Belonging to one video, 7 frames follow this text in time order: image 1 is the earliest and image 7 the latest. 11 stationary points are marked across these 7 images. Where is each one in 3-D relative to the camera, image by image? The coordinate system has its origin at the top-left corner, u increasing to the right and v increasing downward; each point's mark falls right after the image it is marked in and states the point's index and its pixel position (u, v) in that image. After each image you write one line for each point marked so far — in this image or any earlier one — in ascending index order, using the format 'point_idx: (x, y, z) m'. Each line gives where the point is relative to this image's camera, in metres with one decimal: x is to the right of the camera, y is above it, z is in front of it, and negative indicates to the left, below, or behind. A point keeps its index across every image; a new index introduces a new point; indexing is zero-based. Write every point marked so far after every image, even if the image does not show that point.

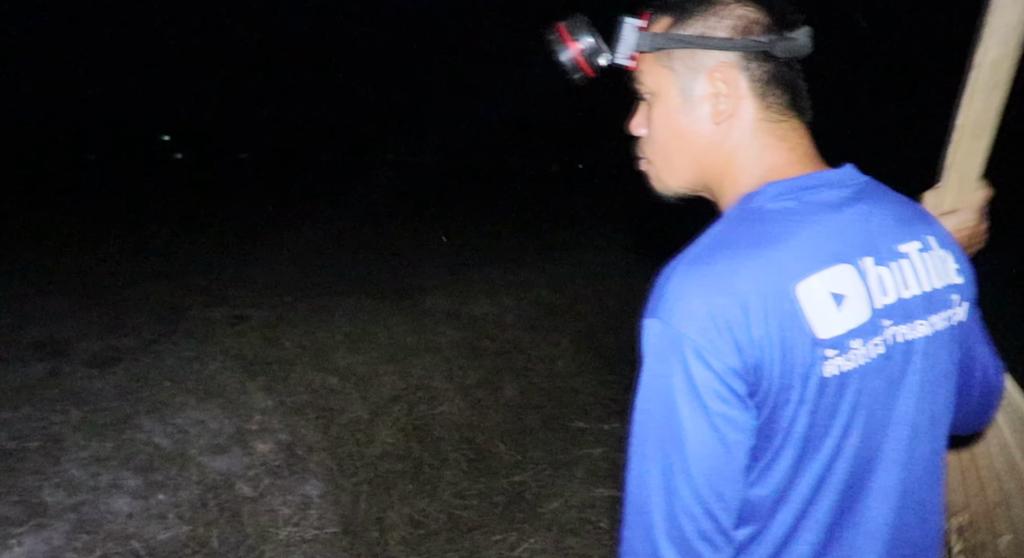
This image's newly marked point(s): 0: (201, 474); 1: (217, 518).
0: (-2.0, -1.1, +4.2) m
1: (-1.7, -1.2, +3.9) m
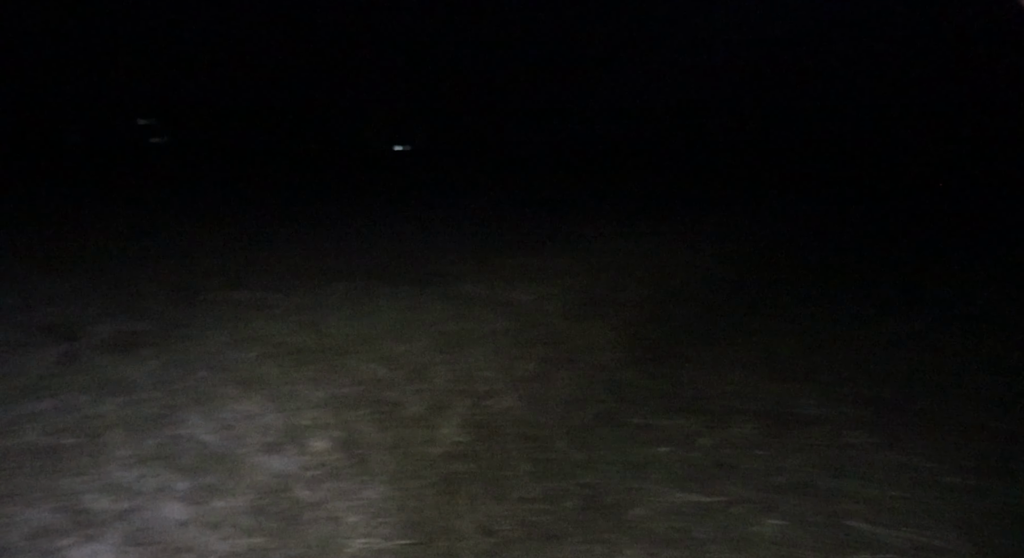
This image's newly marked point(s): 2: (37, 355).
0: (-1.4, -0.9, +3.7) m
1: (-1.2, -1.1, +3.5) m
2: (-3.7, -0.6, +5.5) m
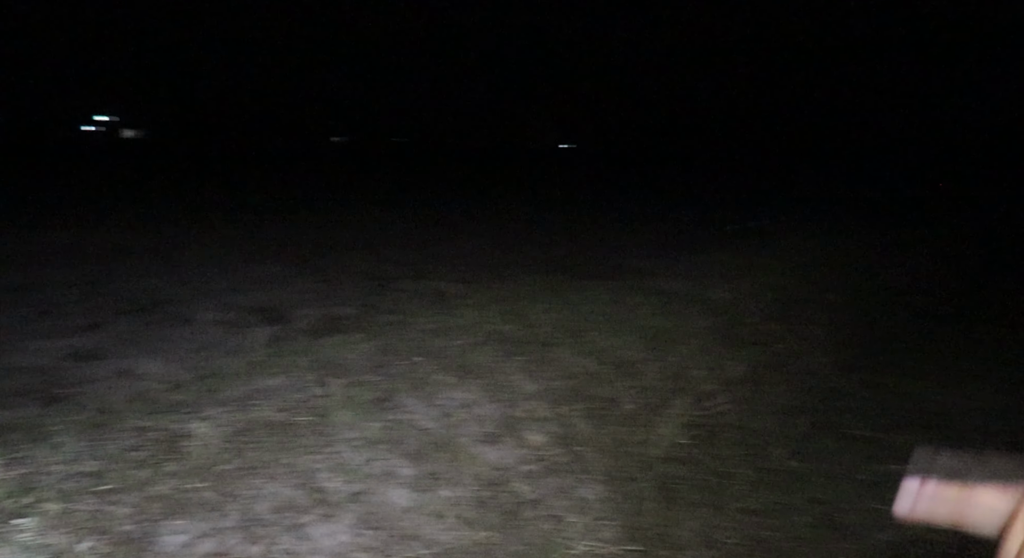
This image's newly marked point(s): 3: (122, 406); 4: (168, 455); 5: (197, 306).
0: (-0.3, -0.8, +3.5) m
1: (-0.1, -1.0, +3.3) m
2: (-2.1, -0.5, +5.7) m
3: (-1.8, -0.6, +3.3) m
4: (-1.4, -0.7, +2.8) m
5: (-3.0, -0.3, +6.8) m
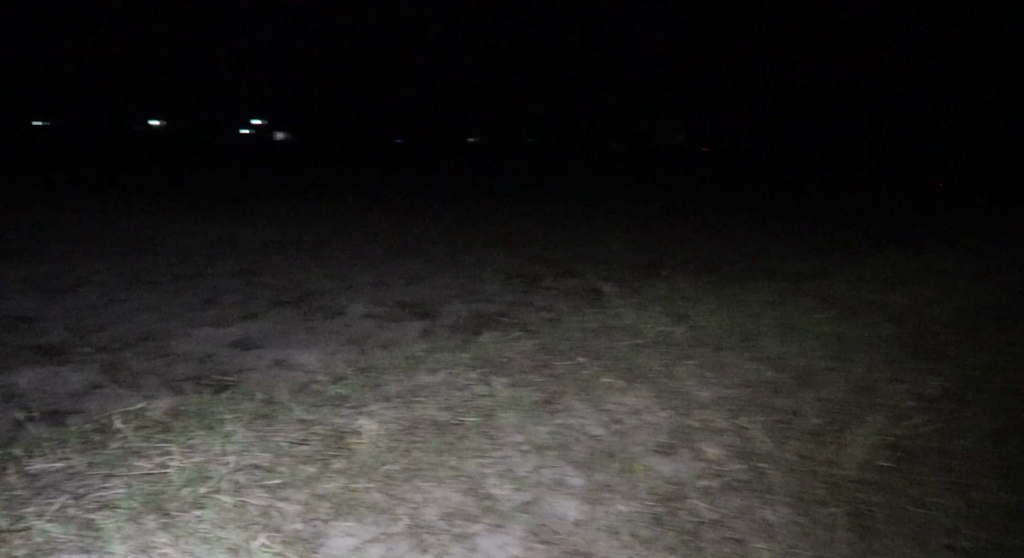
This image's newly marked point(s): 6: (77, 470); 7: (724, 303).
0: (+0.5, -0.8, +3.2) m
1: (+0.6, -0.9, +2.9) m
2: (-0.9, -0.4, +5.6) m
3: (-1.0, -0.5, +3.2) m
4: (-0.7, -0.7, +2.7) m
5: (-1.6, -0.2, +6.8) m
6: (-1.5, -0.7, +2.4) m
7: (+1.6, -0.2, +5.5) m
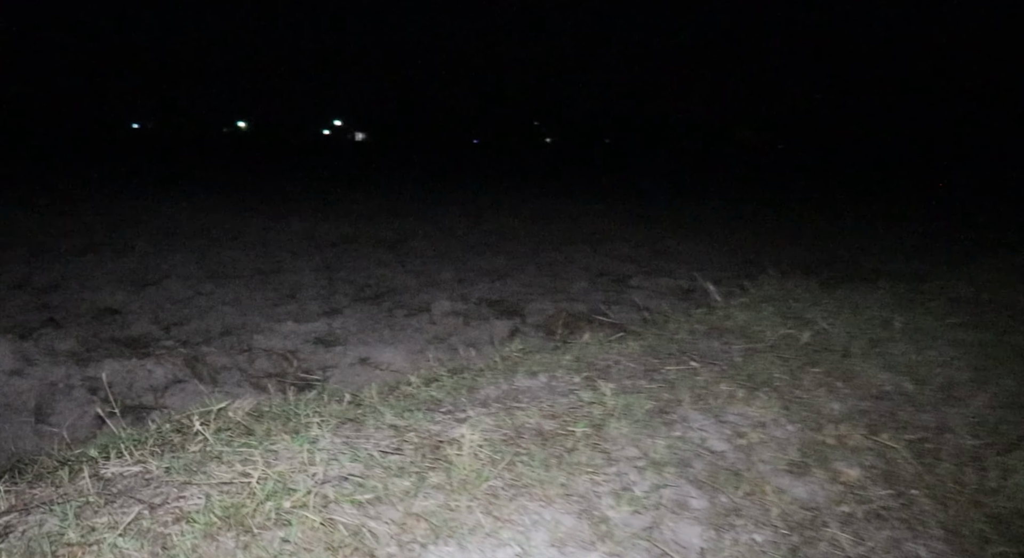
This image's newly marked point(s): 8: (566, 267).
0: (+1.0, -0.8, +2.8) m
1: (+1.0, -0.9, +2.5) m
2: (-0.2, -0.4, +5.4) m
3: (-0.6, -0.5, +2.9) m
4: (-0.3, -0.6, +2.4) m
5: (-0.8, -0.2, +6.6) m
6: (-1.1, -0.6, +2.2) m
7: (+2.3, -0.2, +4.9) m
8: (+0.6, +0.2, +8.2) m
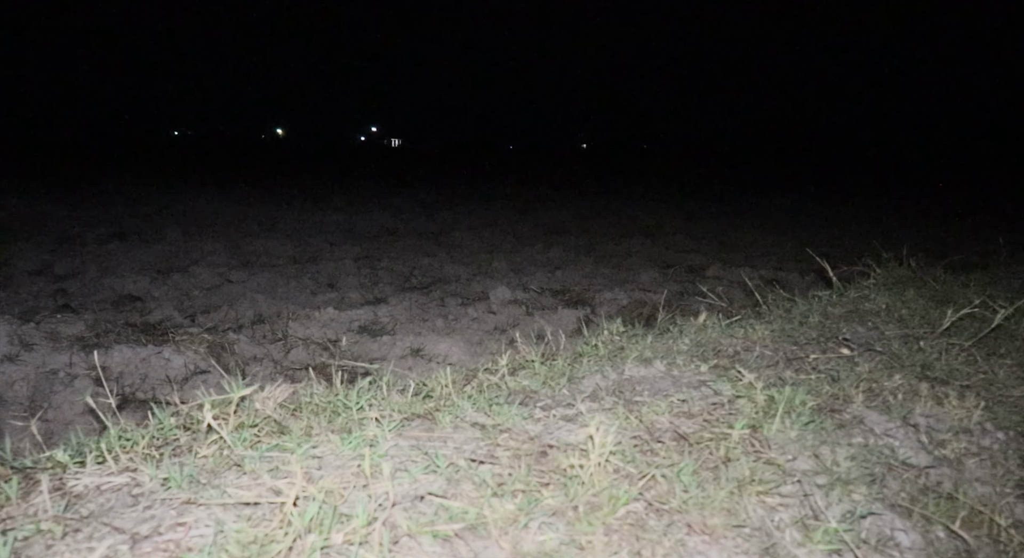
0: (+1.3, -0.6, +2.0) m
1: (+1.4, -0.8, +1.7) m
2: (+0.3, -0.3, +4.6) m
3: (-0.2, -0.3, +2.2) m
4: (+0.1, -0.5, +1.7) m
5: (-0.3, -0.1, +5.9) m
6: (-0.8, -0.5, +1.5) m
7: (+2.7, -0.1, +4.1) m
8: (+1.2, +0.3, +7.4) m
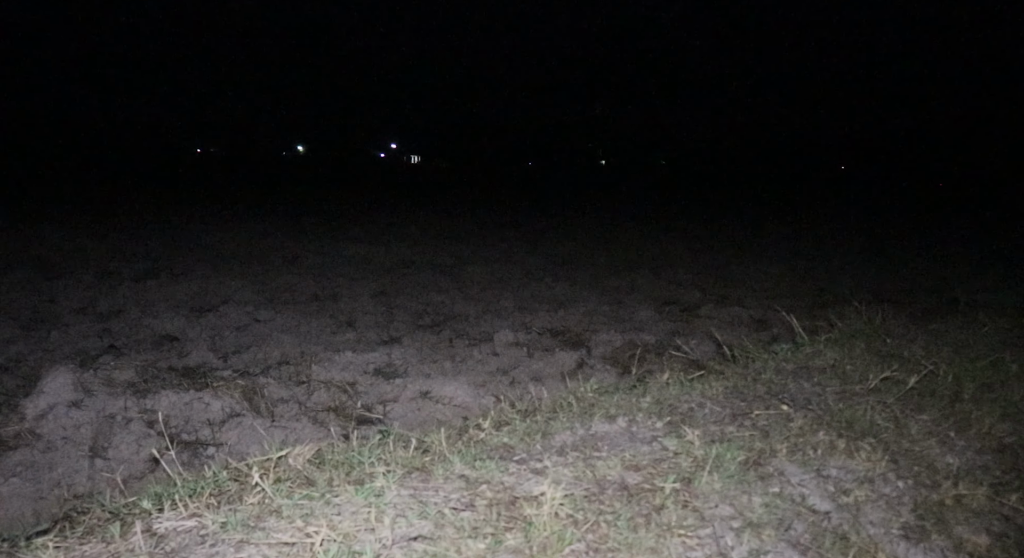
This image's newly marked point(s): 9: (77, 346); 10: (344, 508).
0: (+1.2, -0.9, +2.5) m
1: (+1.3, -1.0, +2.1) m
2: (+0.3, -0.6, +5.1) m
3: (-0.3, -0.6, +2.7) m
4: (0.0, -0.7, +2.2) m
5: (-0.2, -0.4, +6.4) m
6: (-0.9, -0.7, +2.0) m
7: (+2.7, -0.4, +4.5) m
8: (+1.3, -0.1, +7.9) m
9: (-3.3, -0.5, +5.5) m
10: (-0.5, -0.7, +2.2) m
